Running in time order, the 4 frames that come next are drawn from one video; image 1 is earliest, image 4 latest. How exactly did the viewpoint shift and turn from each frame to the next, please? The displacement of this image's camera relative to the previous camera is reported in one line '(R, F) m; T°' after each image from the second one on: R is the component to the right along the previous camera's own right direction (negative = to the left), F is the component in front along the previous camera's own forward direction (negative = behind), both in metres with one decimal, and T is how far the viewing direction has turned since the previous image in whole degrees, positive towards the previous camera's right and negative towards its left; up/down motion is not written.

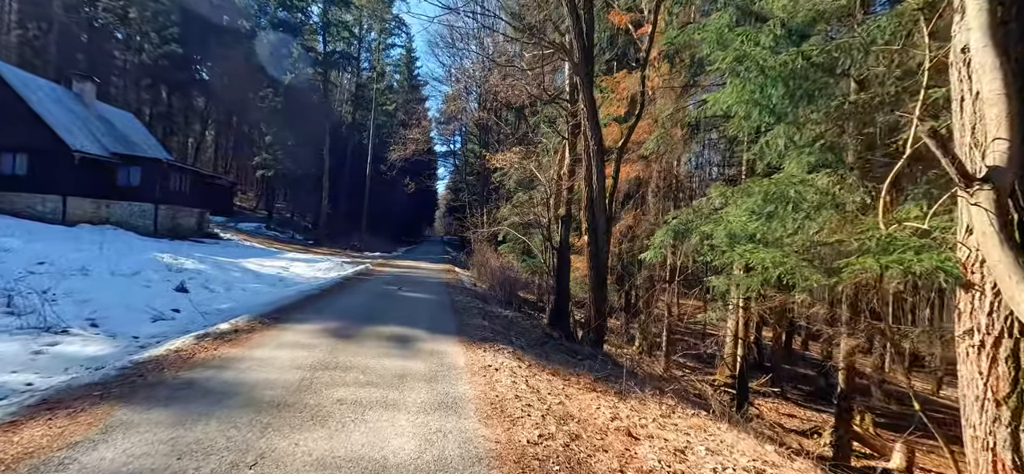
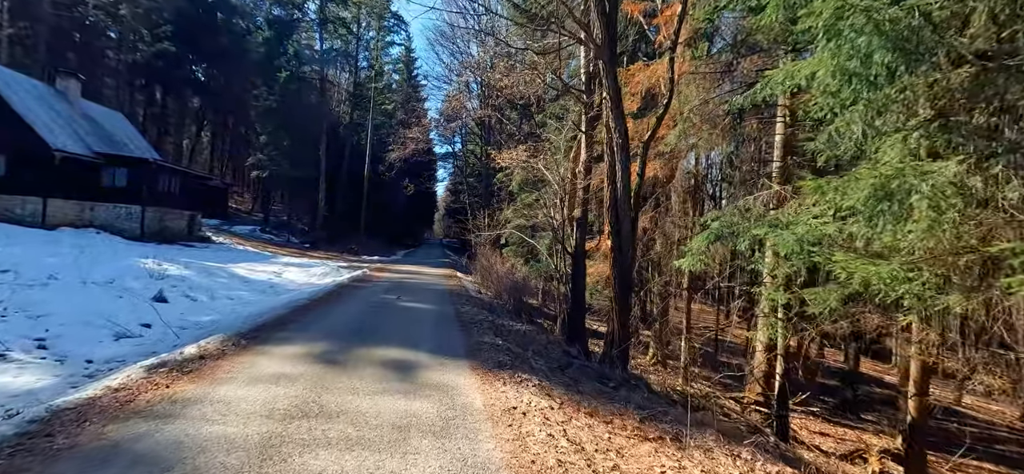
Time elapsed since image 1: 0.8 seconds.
(-0.2, +1.0) m; 0°
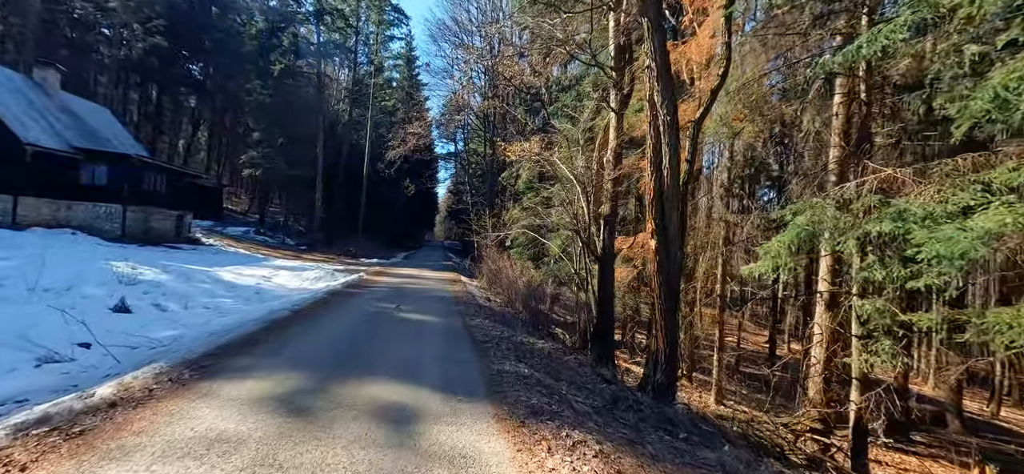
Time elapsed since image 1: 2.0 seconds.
(-0.3, +1.4) m; 0°
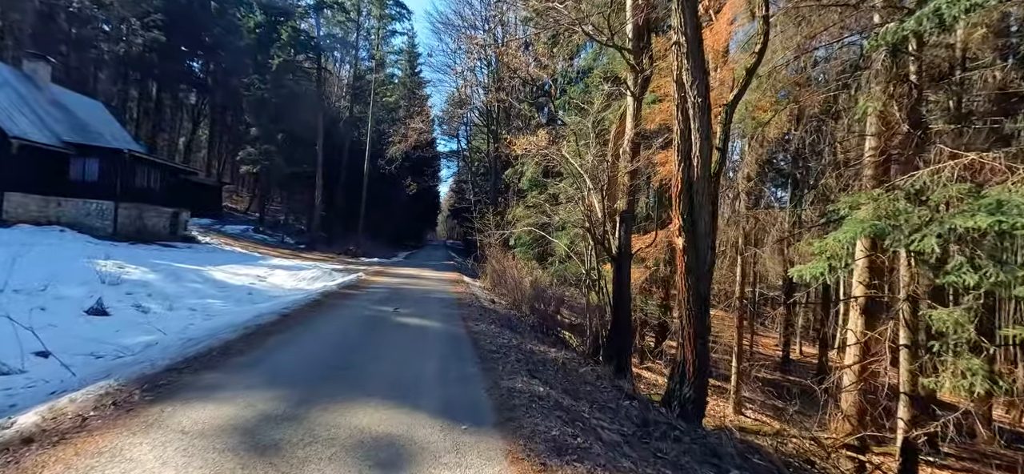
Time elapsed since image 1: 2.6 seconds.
(-0.1, +0.7) m; 0°
